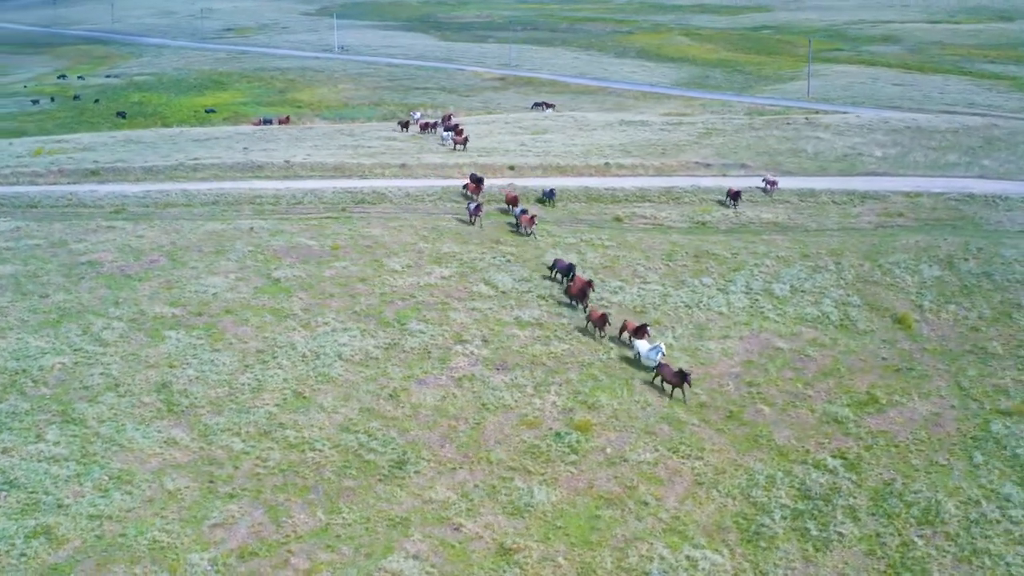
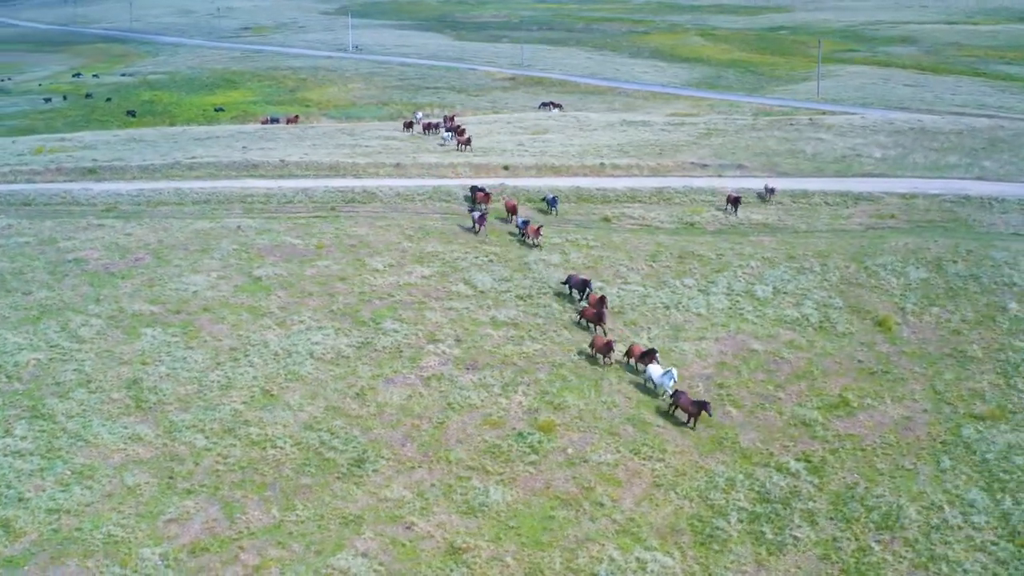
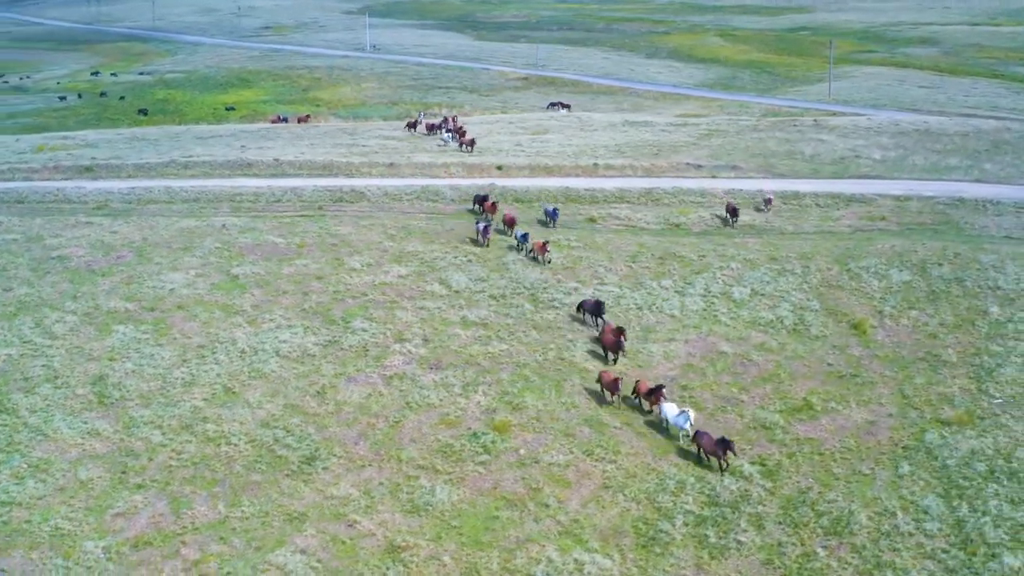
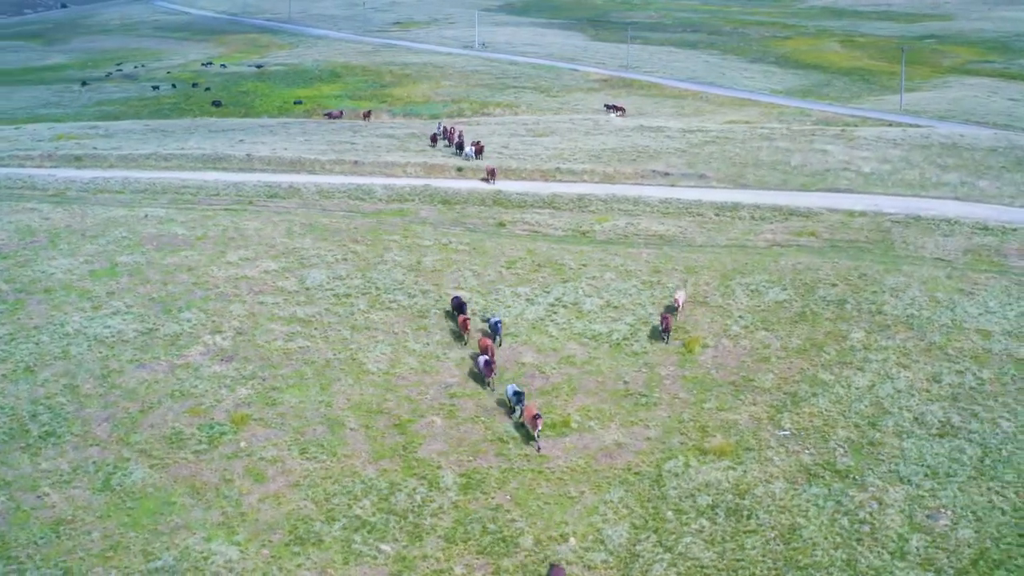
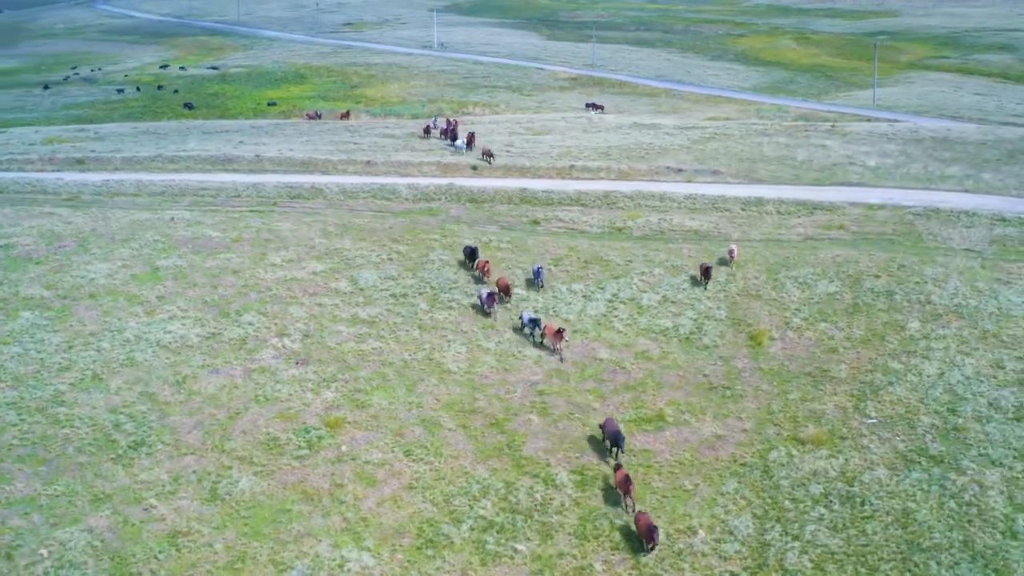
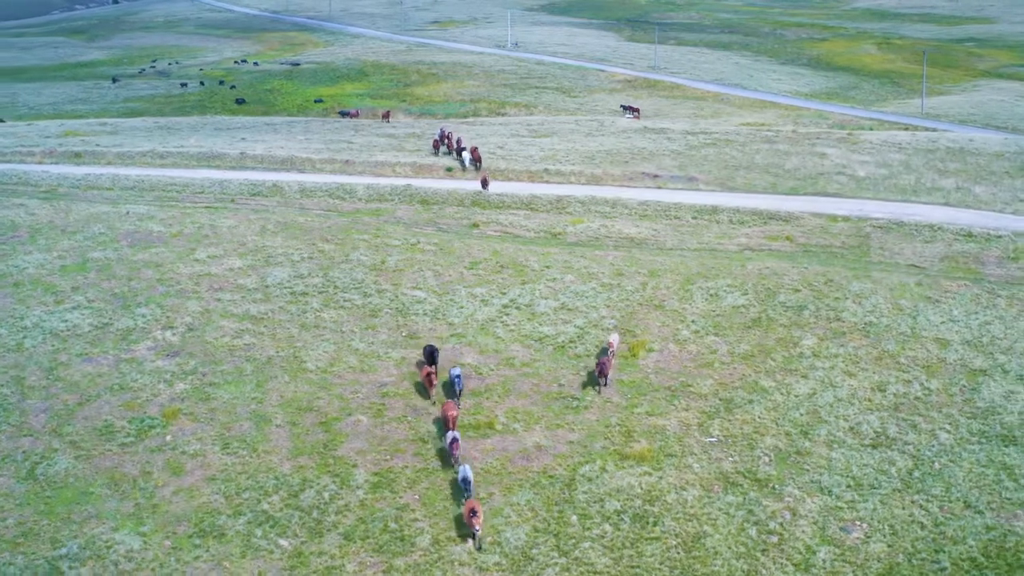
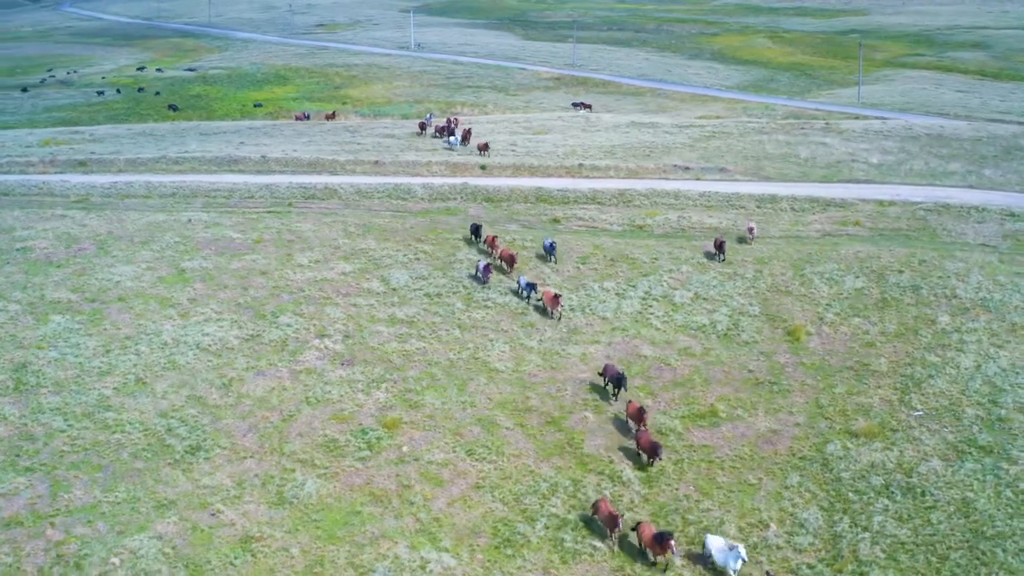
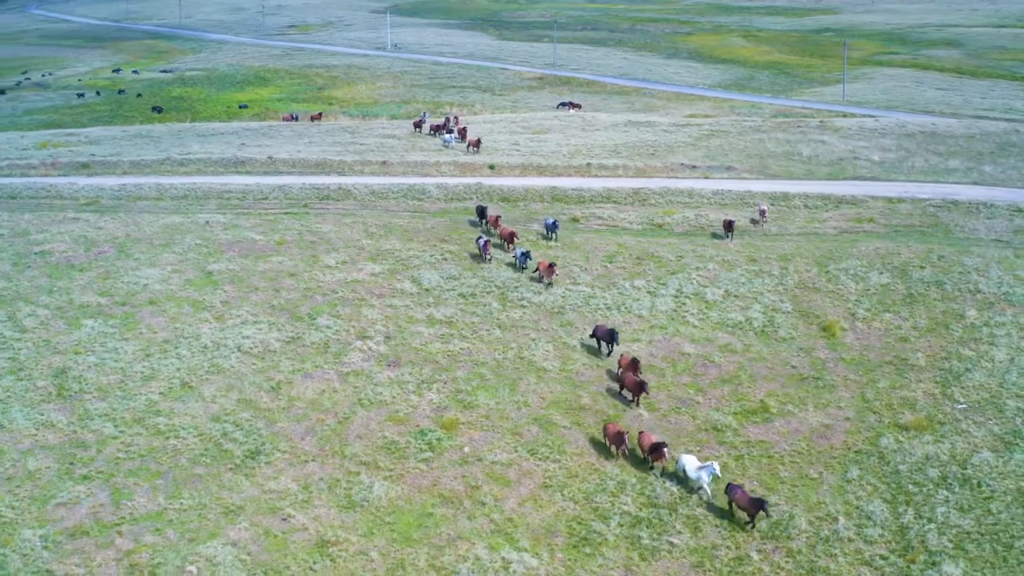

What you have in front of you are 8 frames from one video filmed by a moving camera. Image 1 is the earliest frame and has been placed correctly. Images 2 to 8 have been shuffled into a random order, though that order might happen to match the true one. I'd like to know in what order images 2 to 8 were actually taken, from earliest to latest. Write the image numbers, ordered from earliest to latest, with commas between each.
2, 3, 8, 7, 5, 4, 6
